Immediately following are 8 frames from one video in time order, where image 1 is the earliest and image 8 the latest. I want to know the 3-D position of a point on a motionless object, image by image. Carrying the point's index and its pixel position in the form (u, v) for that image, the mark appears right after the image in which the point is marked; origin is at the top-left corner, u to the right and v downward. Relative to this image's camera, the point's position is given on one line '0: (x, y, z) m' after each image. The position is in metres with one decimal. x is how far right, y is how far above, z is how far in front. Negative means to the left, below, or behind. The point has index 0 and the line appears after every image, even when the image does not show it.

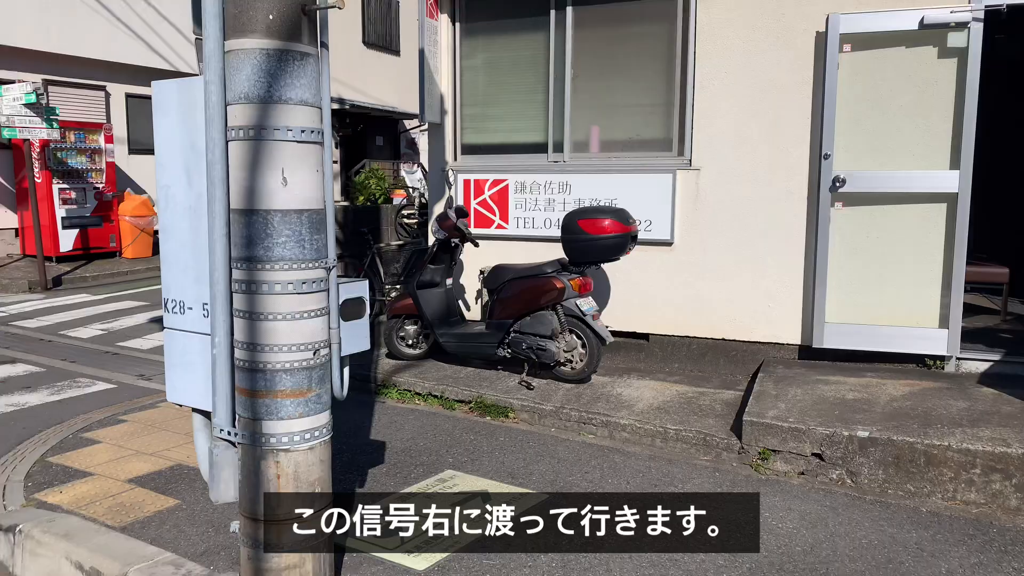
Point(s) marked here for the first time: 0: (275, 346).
0: (-0.8, -0.2, +2.8) m
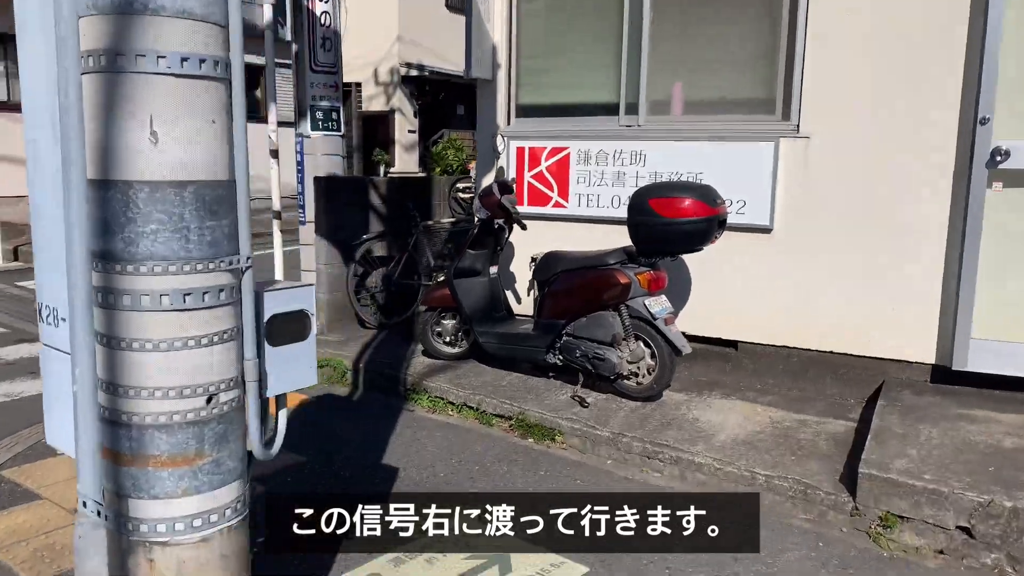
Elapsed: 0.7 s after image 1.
0: (-0.9, -0.2, +1.9) m
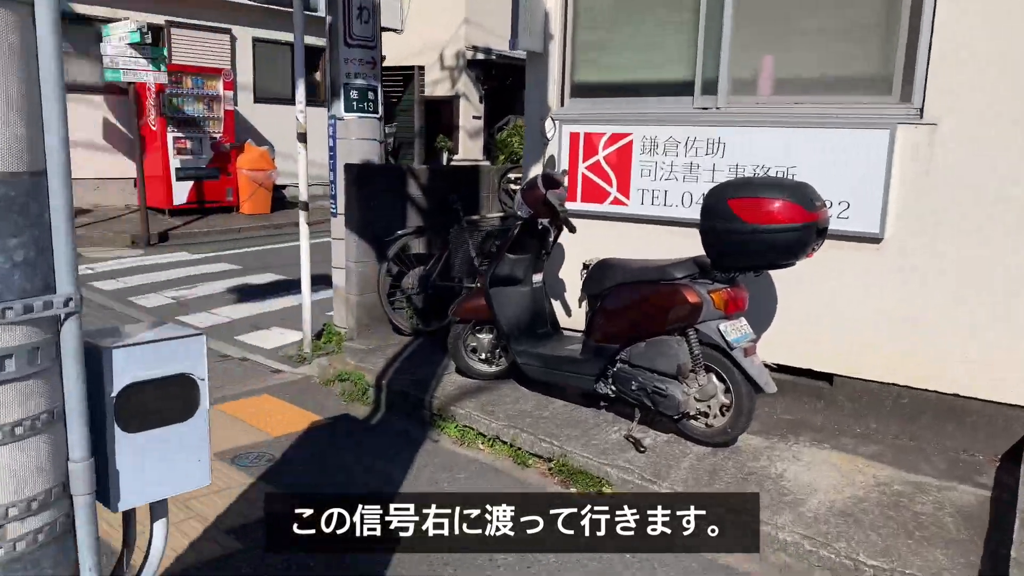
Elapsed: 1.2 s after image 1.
0: (-0.9, -0.3, +1.1) m
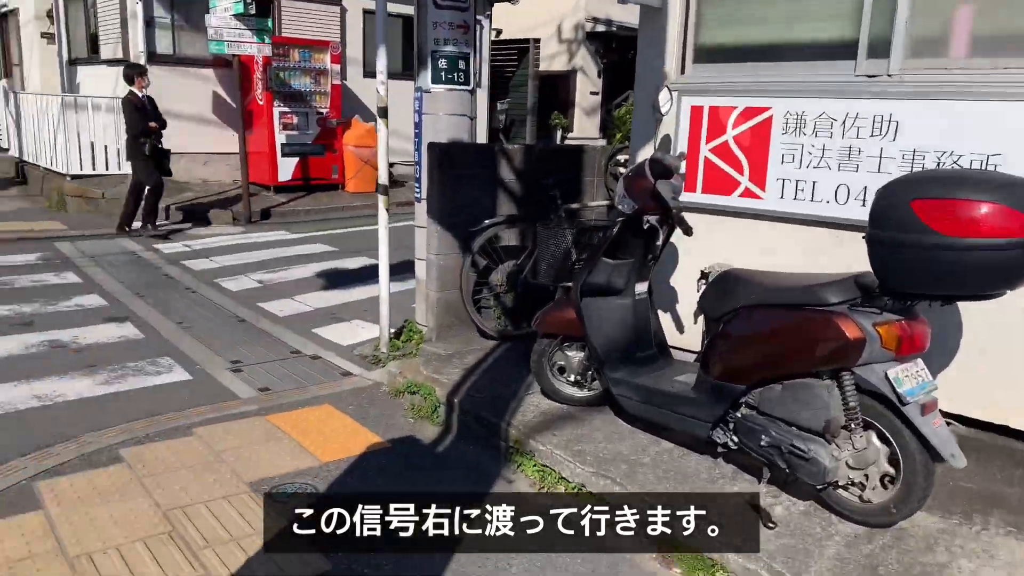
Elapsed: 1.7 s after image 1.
0: (-0.9, -0.4, +0.4) m
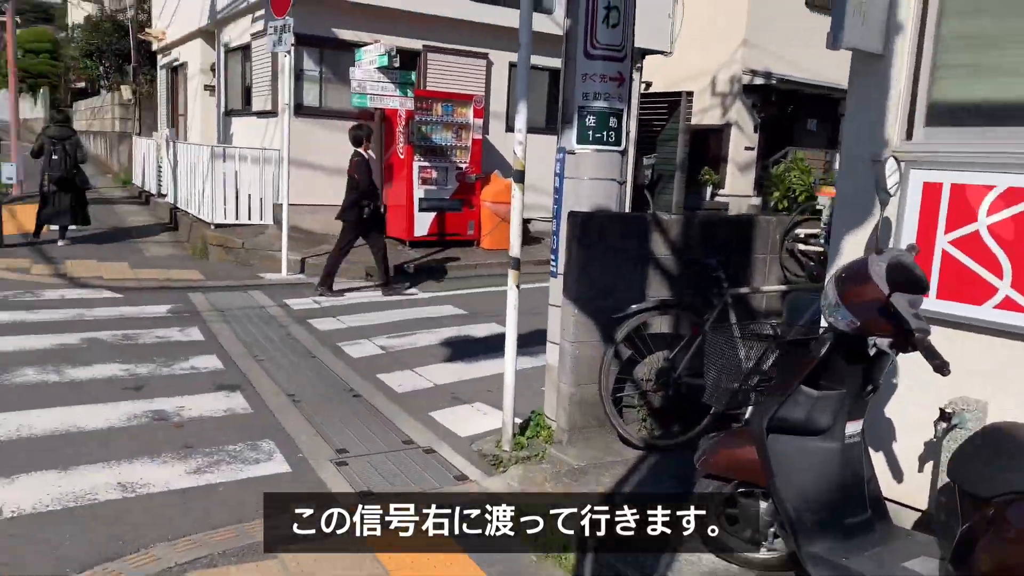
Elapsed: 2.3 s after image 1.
0: (-0.9, -0.6, -0.3) m
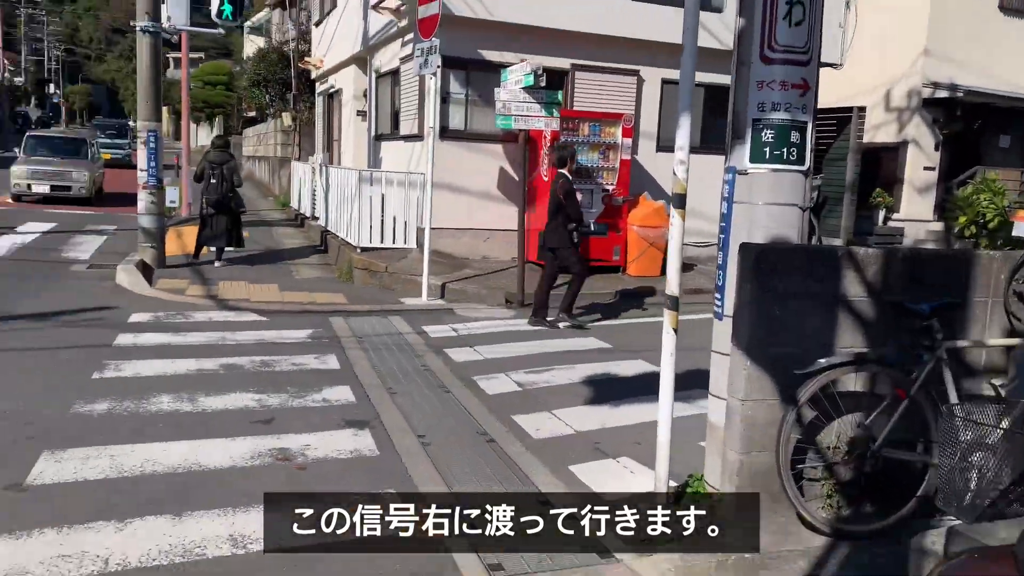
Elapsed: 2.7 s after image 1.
0: (-1.0, -0.7, -0.7) m
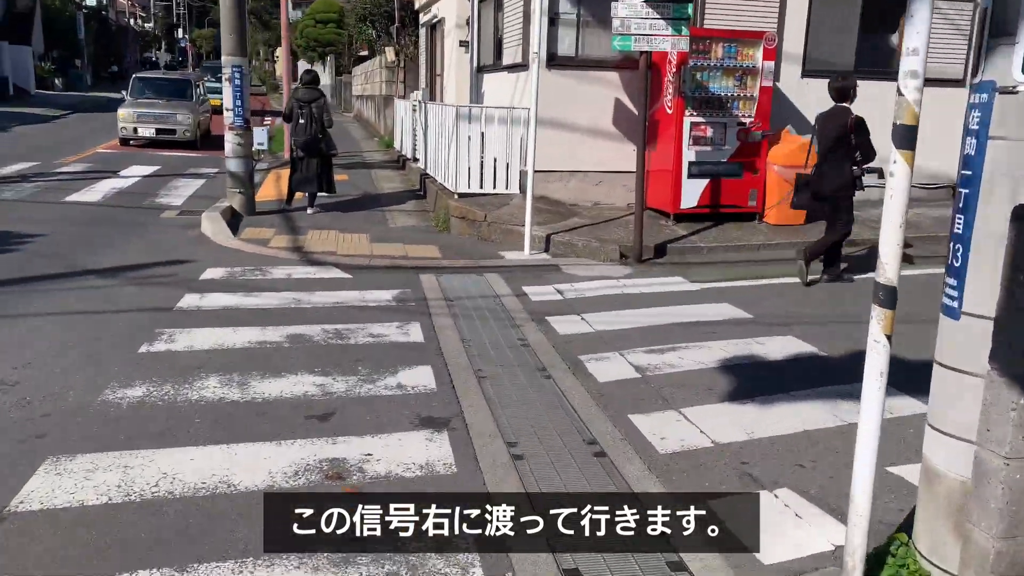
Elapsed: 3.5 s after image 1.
0: (-1.2, -1.0, -1.7) m
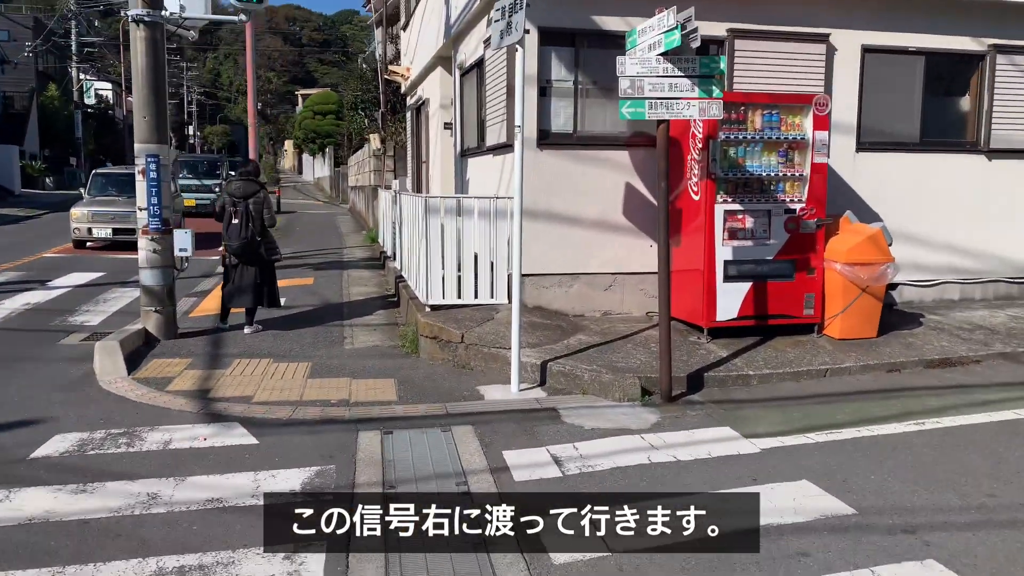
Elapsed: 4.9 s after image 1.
0: (-1.5, -1.1, -4.1) m
